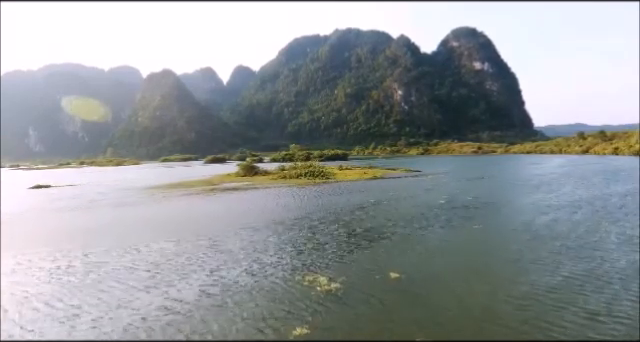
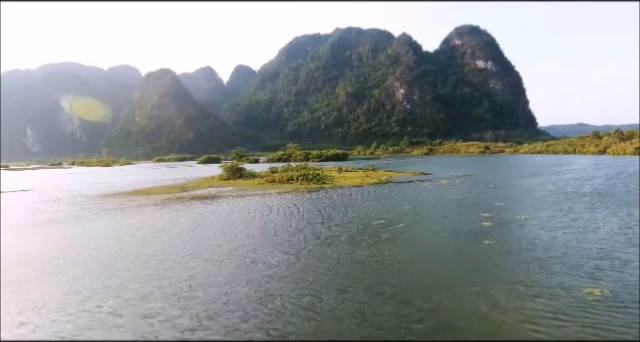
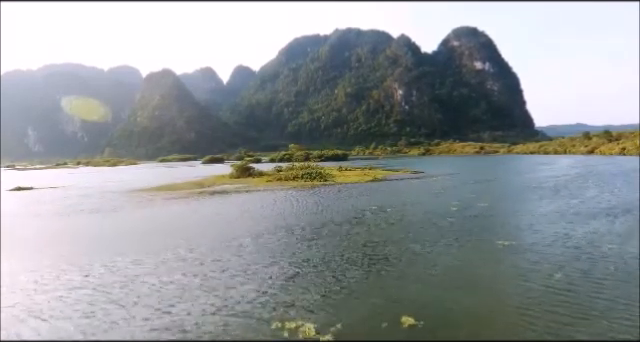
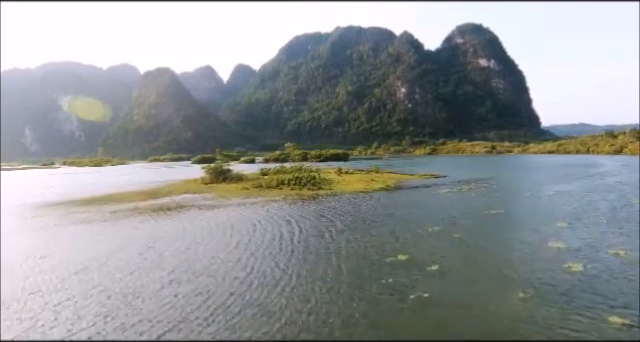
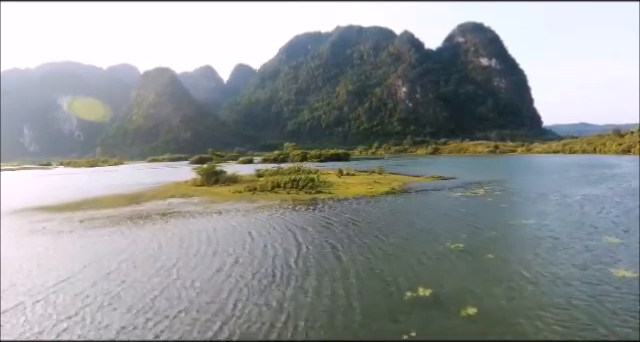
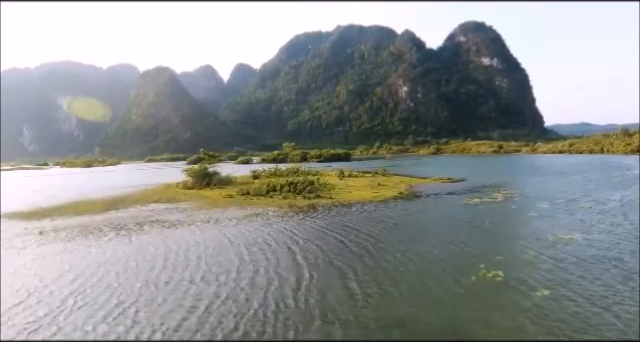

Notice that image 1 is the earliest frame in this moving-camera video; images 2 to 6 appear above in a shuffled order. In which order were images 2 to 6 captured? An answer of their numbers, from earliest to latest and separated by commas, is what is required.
3, 2, 4, 5, 6
